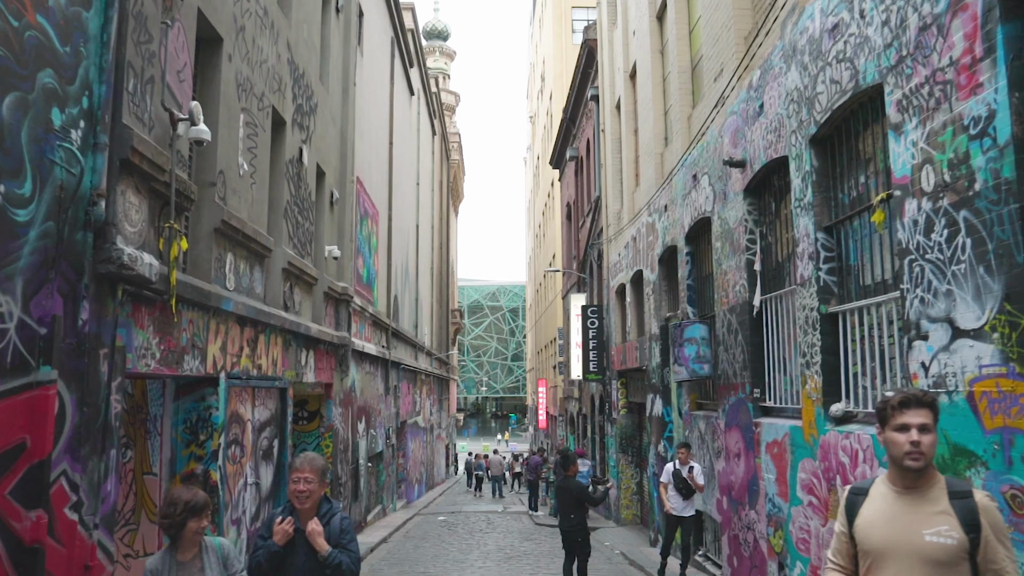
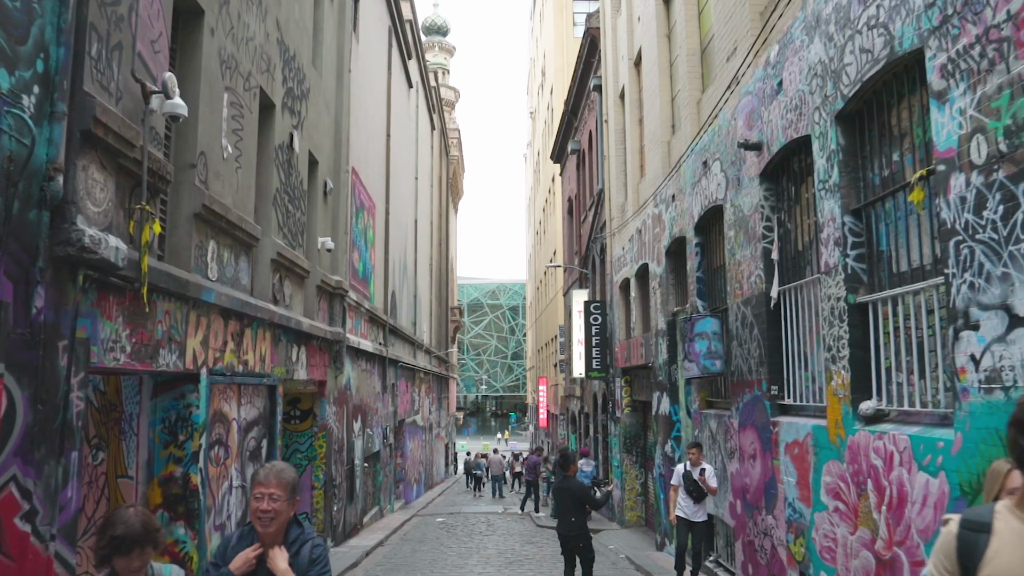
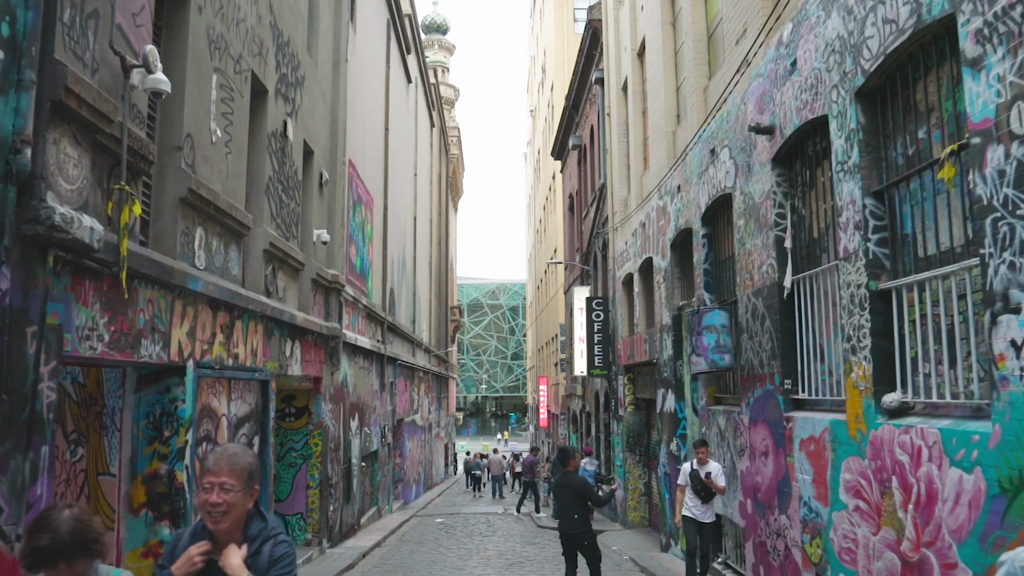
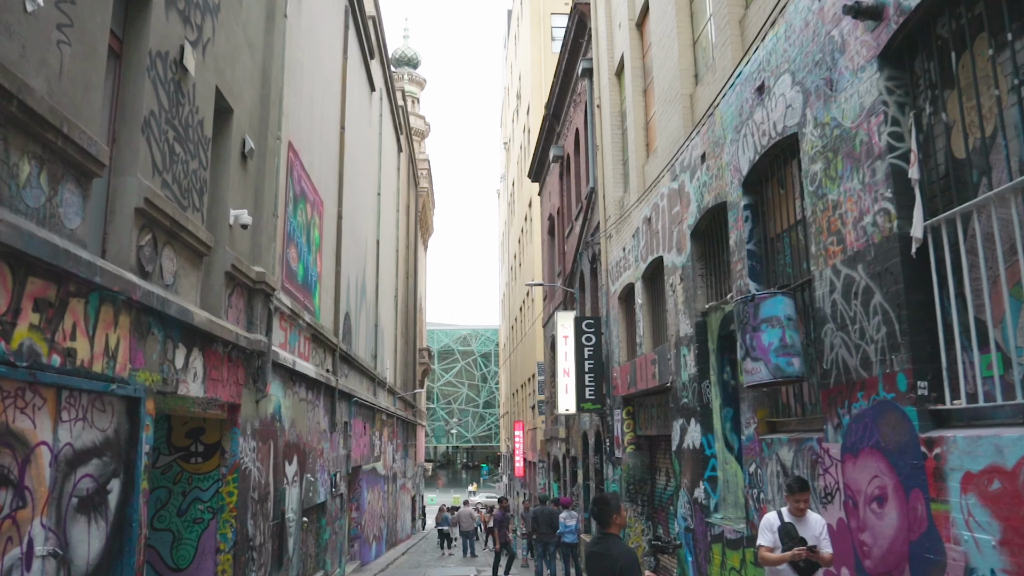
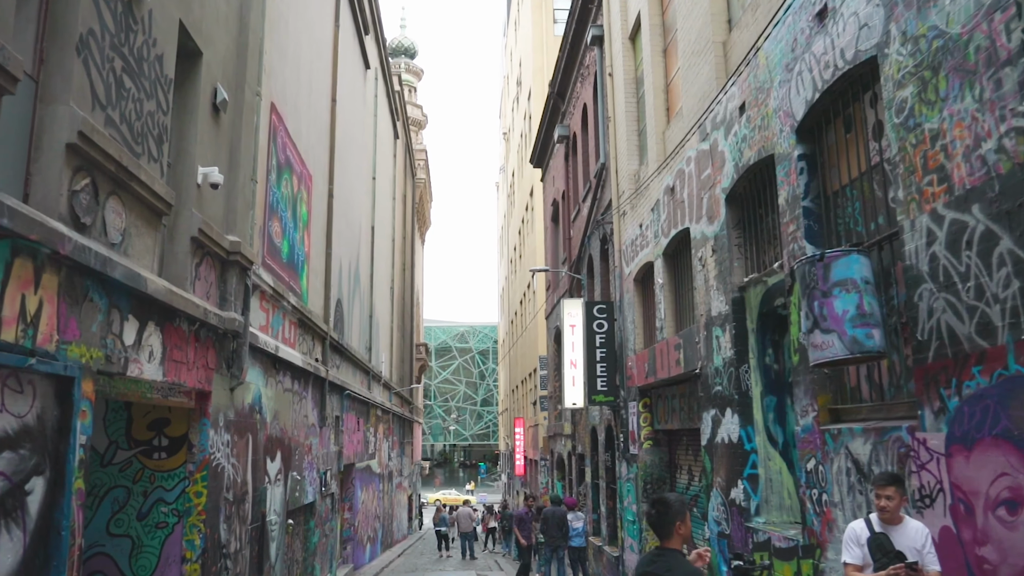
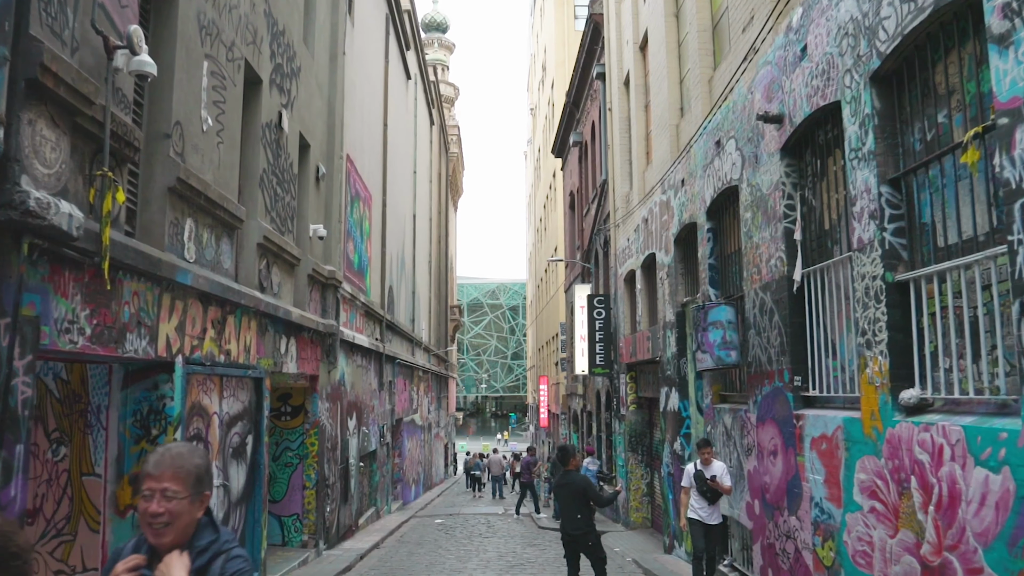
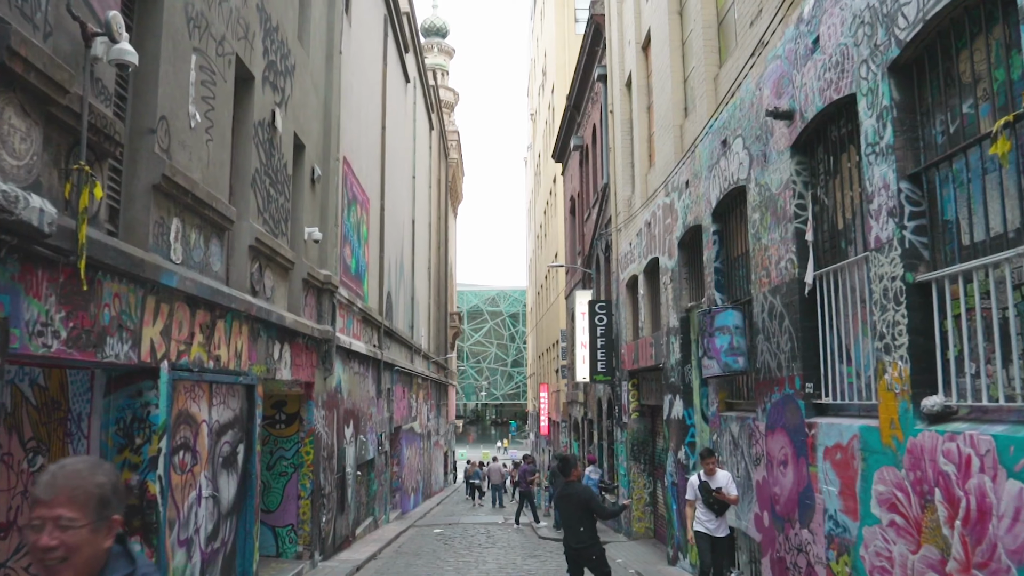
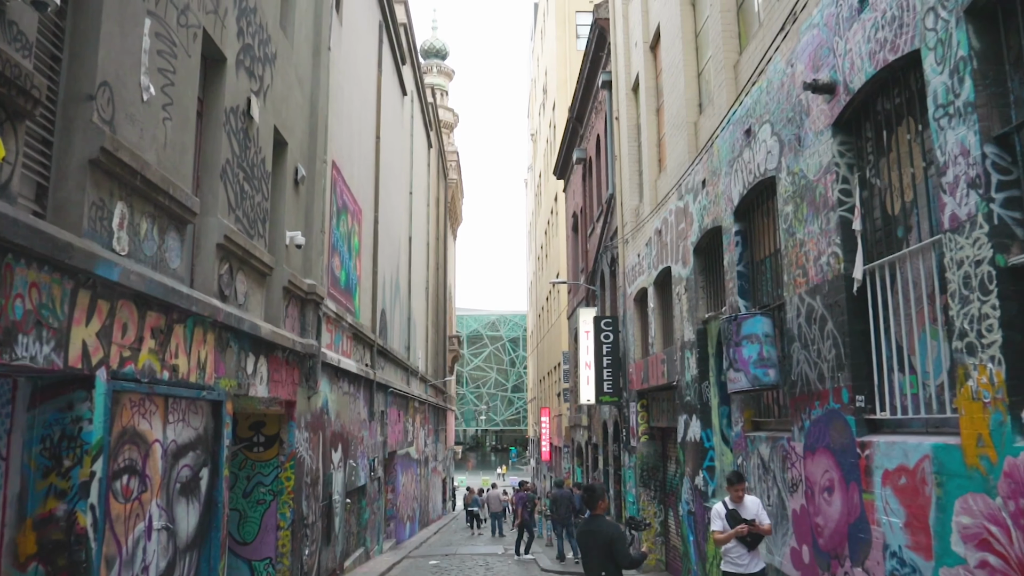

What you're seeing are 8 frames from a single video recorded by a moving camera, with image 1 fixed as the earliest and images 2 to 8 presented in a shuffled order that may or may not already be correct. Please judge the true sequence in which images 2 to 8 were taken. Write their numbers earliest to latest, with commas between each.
2, 3, 6, 7, 8, 4, 5
